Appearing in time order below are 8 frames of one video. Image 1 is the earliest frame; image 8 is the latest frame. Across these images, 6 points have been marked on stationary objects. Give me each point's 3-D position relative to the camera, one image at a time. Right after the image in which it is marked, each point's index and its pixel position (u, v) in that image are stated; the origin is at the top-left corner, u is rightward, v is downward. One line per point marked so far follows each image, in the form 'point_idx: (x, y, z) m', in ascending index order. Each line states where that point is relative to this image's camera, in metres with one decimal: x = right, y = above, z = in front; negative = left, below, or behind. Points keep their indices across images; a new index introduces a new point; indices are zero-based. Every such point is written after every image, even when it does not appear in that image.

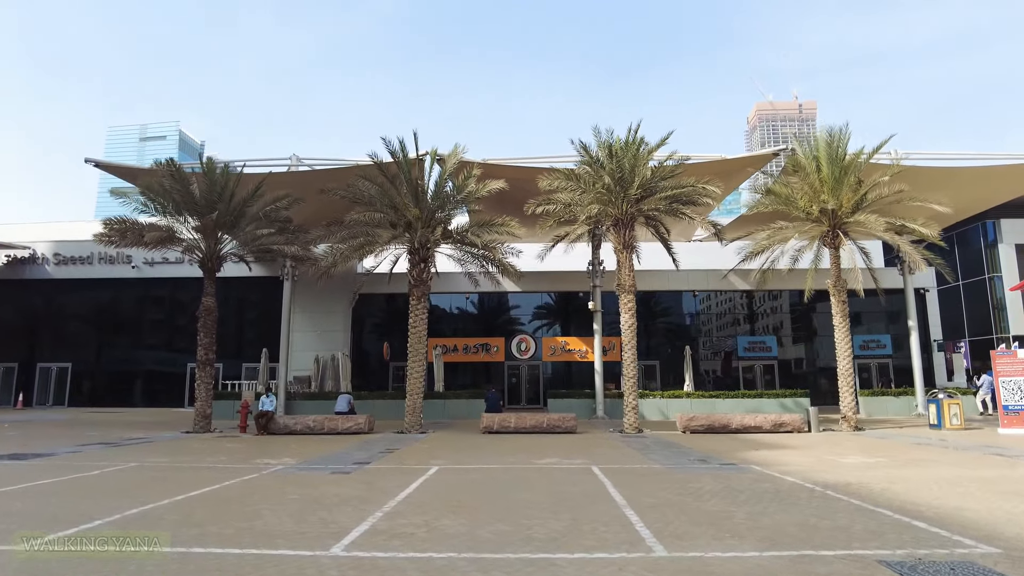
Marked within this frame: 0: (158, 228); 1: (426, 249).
0: (-9.4, +1.7, +18.1) m
1: (-2.3, +1.1, +18.5) m
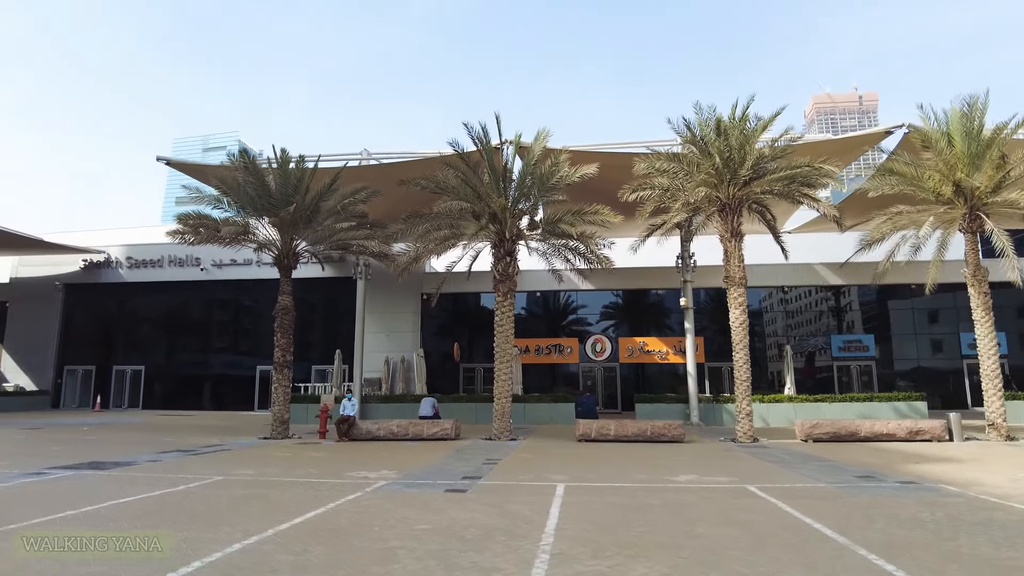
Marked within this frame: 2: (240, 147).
0: (-7.0, +1.7, +17.2) m
1: (+0.1, +1.2, +17.2) m
2: (-6.8, +3.6, +17.1) m
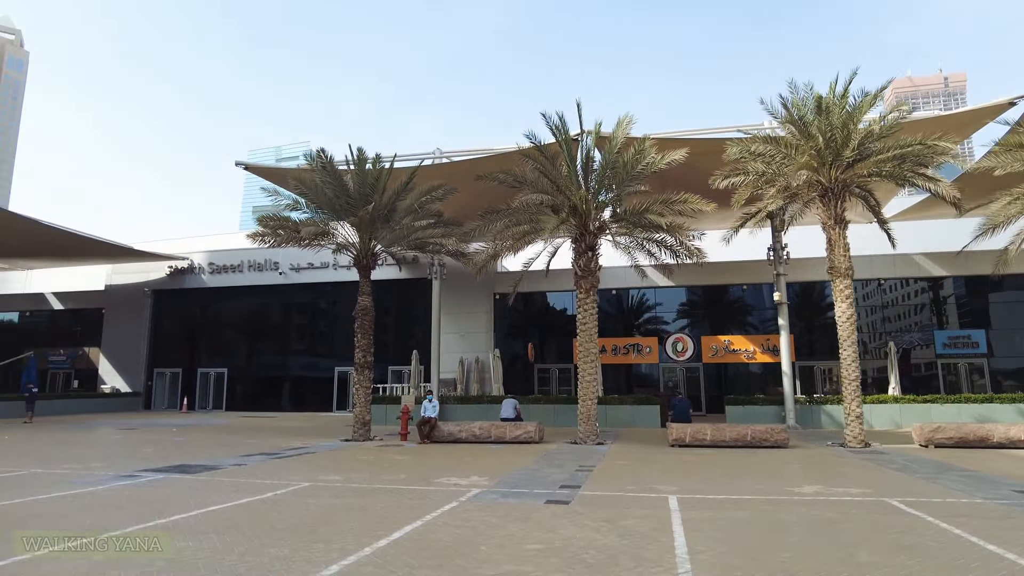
0: (-5.0, +1.7, +17.1) m
1: (+2.1, +1.3, +16.4) m
2: (-4.8, +3.5, +17.0) m
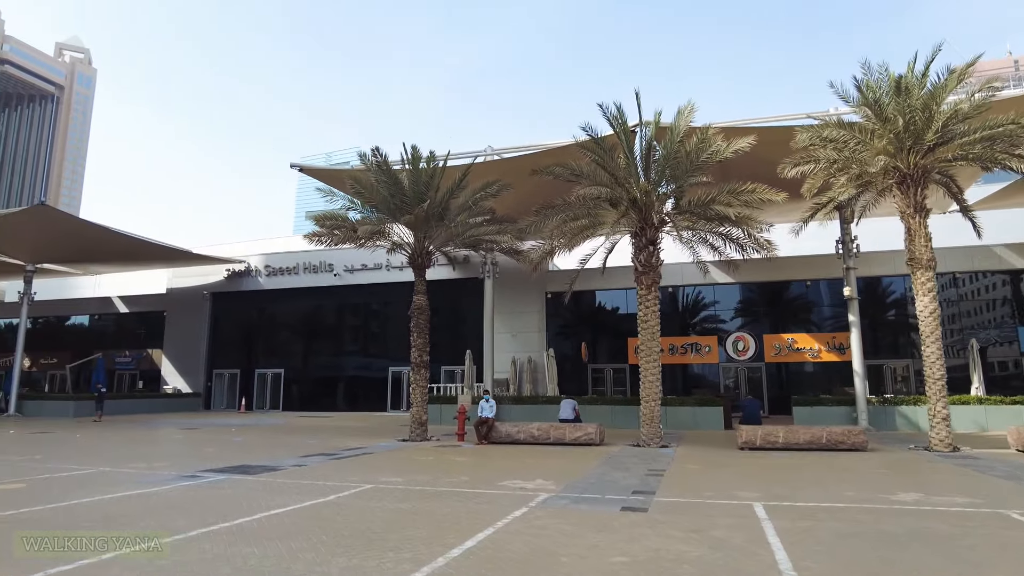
0: (-3.6, +1.7, +17.0) m
1: (+3.4, +1.4, +15.8) m
2: (-3.5, +3.5, +16.9) m
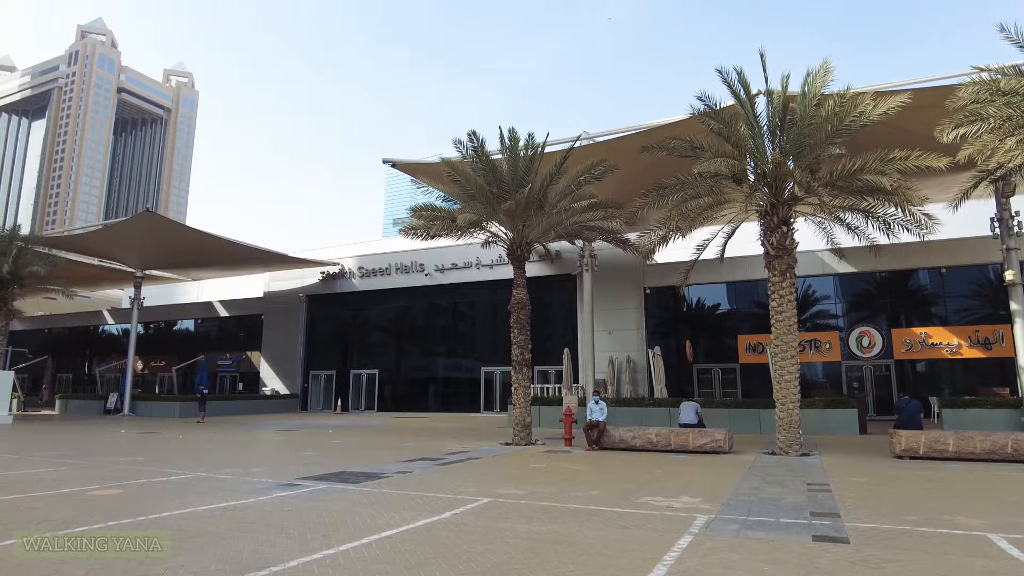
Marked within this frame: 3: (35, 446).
0: (-1.1, +1.8, +16.0) m
1: (+5.7, +1.7, +13.9) m
2: (-1.0, +3.7, +15.8) m
3: (-10.5, -3.5, +14.9) m
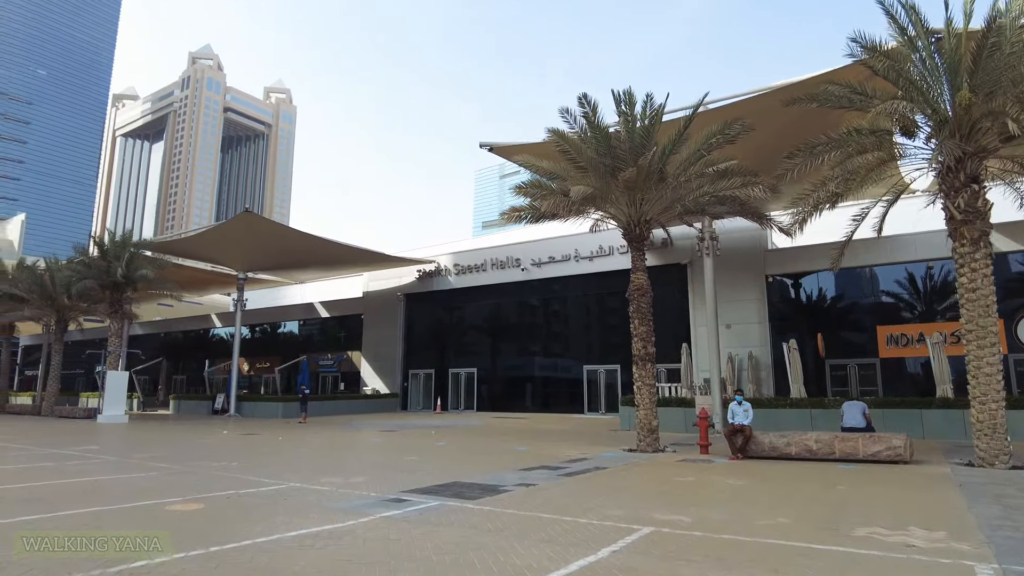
0: (+1.4, +2.1, +14.2) m
1: (+7.9, +2.1, +11.3) m
2: (+1.4, +4.0, +14.1) m
3: (-8.0, -3.4, +14.3) m
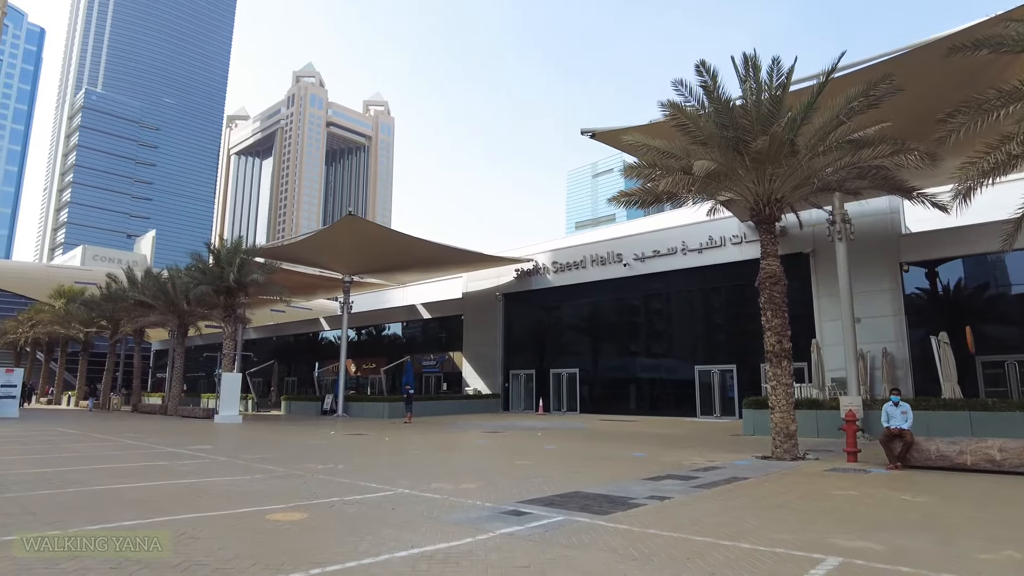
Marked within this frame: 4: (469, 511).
0: (+3.6, +2.4, +12.9) m
1: (+9.5, +2.5, +9.1) m
2: (+3.5, +4.2, +12.7) m
3: (-5.6, -3.4, +14.3) m
4: (-0.4, -2.2, +6.7) m
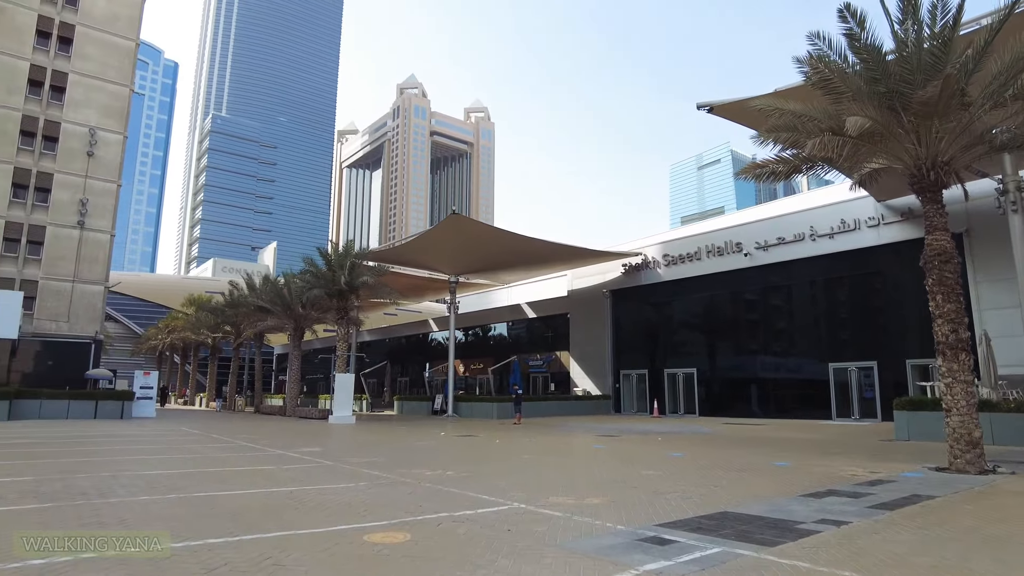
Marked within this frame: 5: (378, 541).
0: (+5.5, +2.7, +11.1) m
1: (+10.8, +2.9, +6.4) m
2: (+5.3, +4.5, +10.9) m
3: (-3.2, -3.4, +13.8) m
4: (+0.7, -2.0, +5.5) m
5: (-1.1, -2.0, +5.4) m
